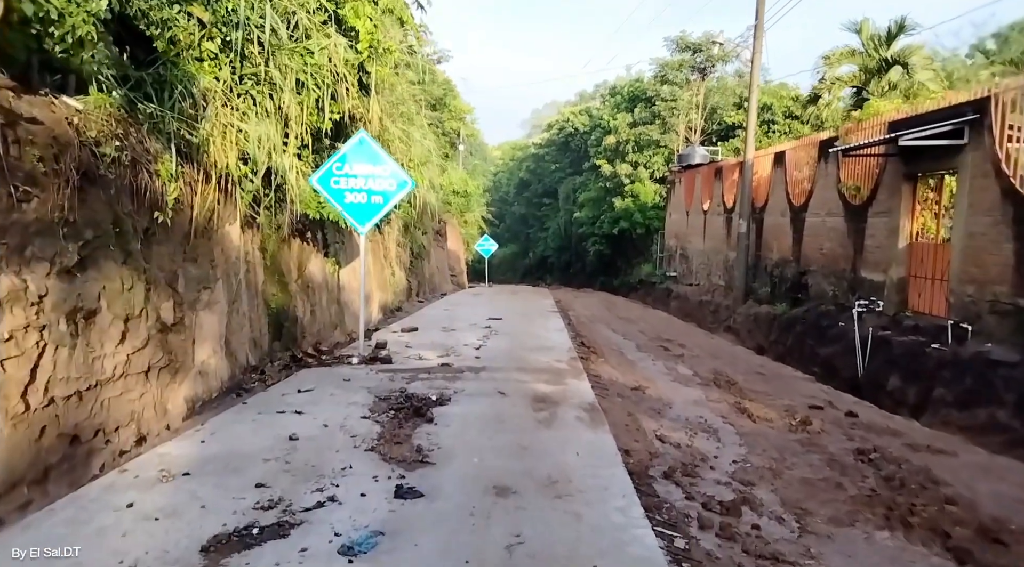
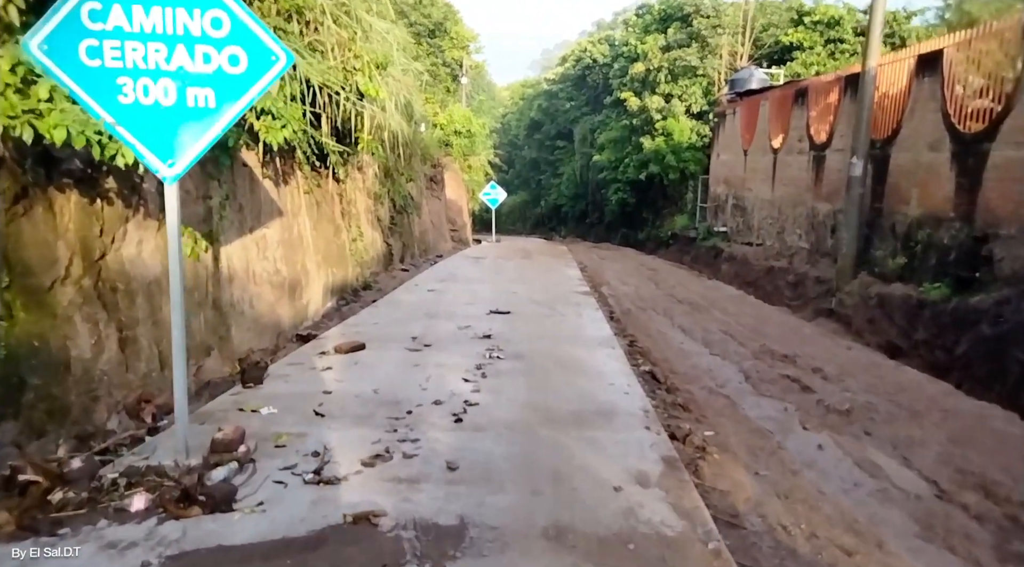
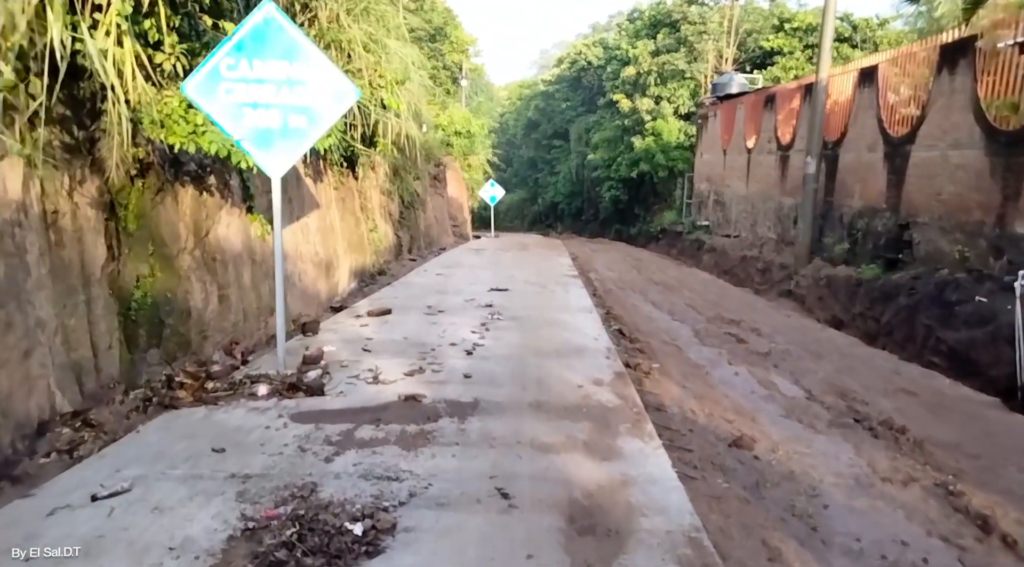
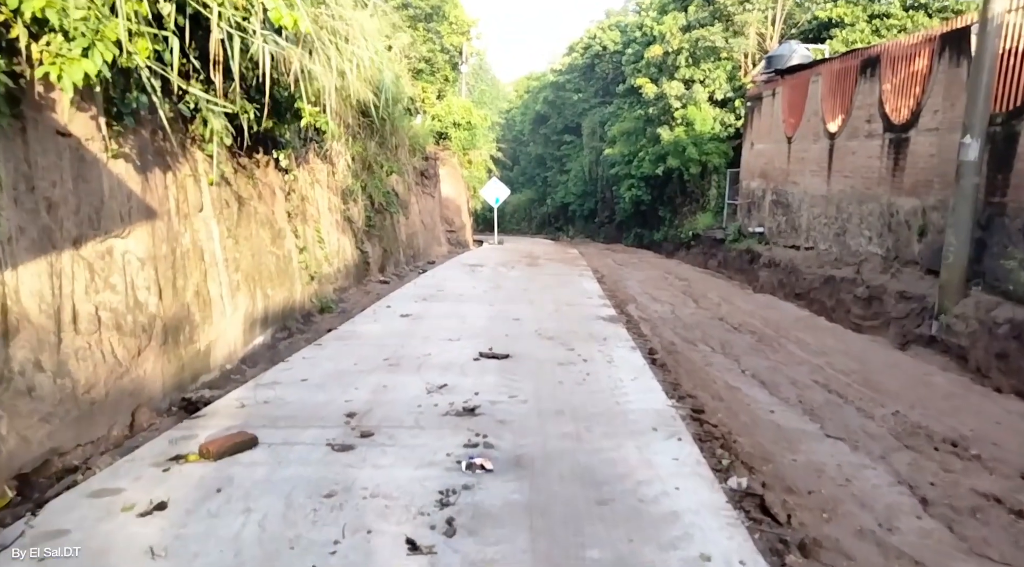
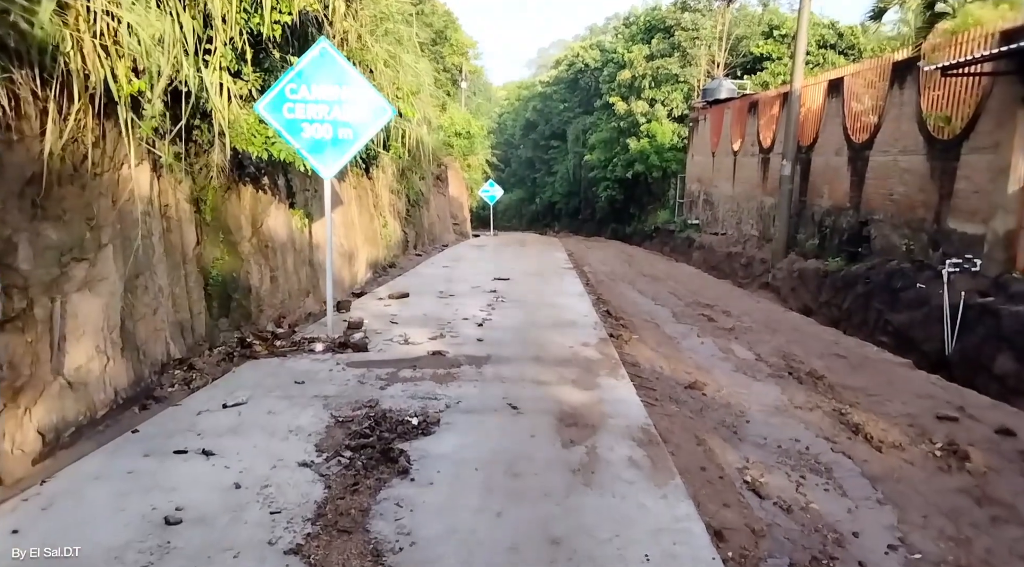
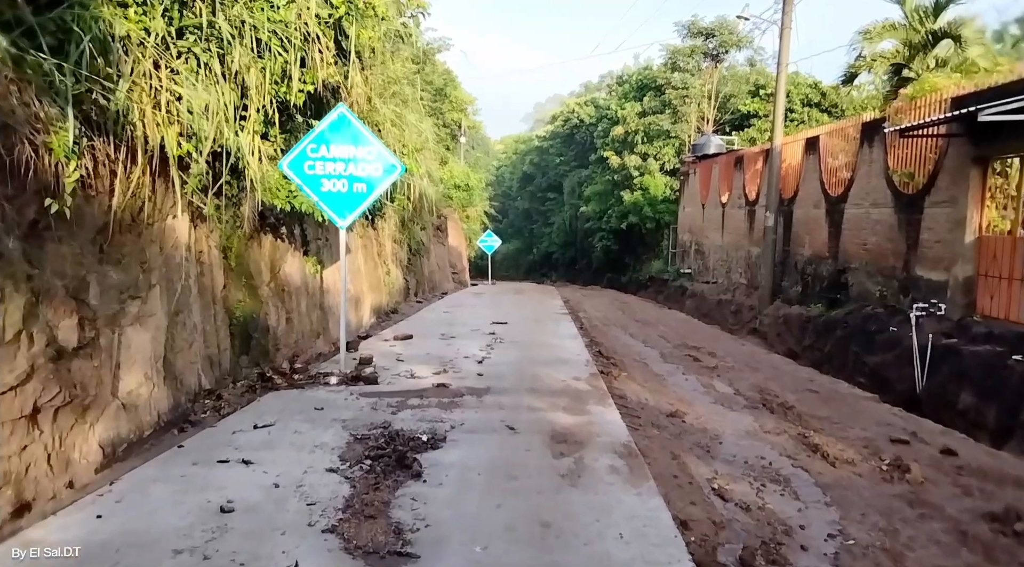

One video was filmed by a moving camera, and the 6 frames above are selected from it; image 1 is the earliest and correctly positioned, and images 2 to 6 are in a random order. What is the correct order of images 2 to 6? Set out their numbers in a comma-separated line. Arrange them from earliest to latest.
6, 5, 3, 2, 4
